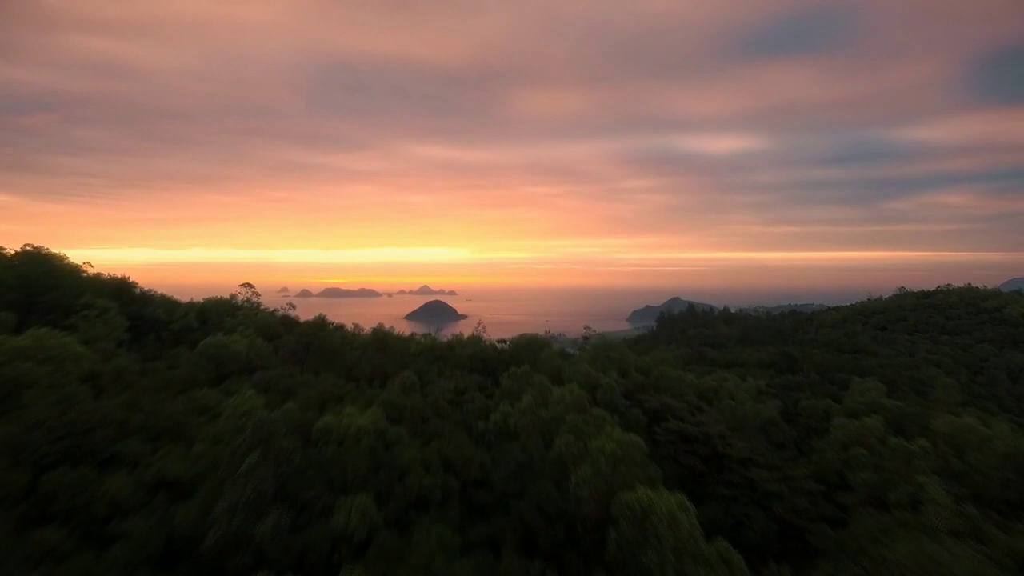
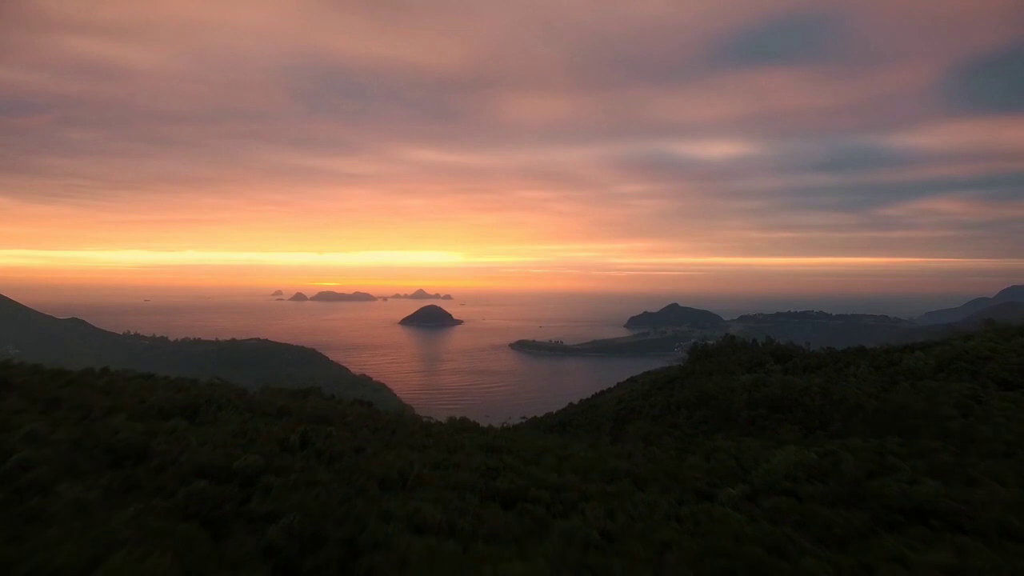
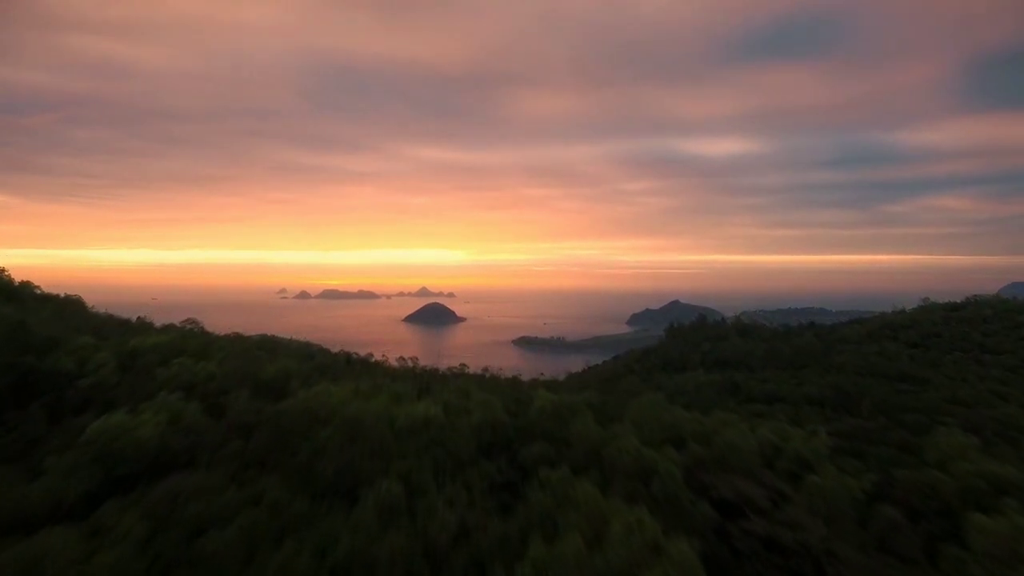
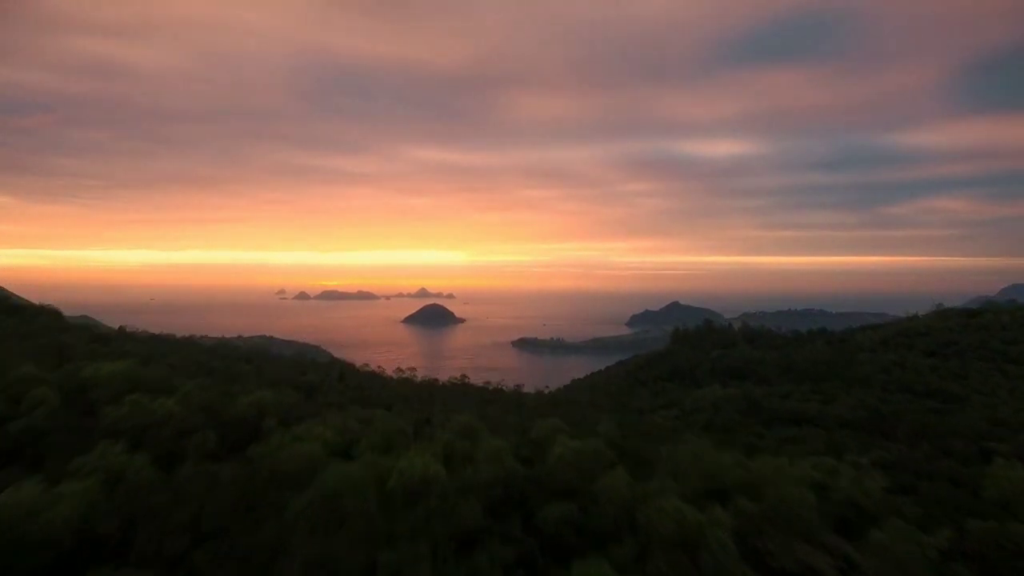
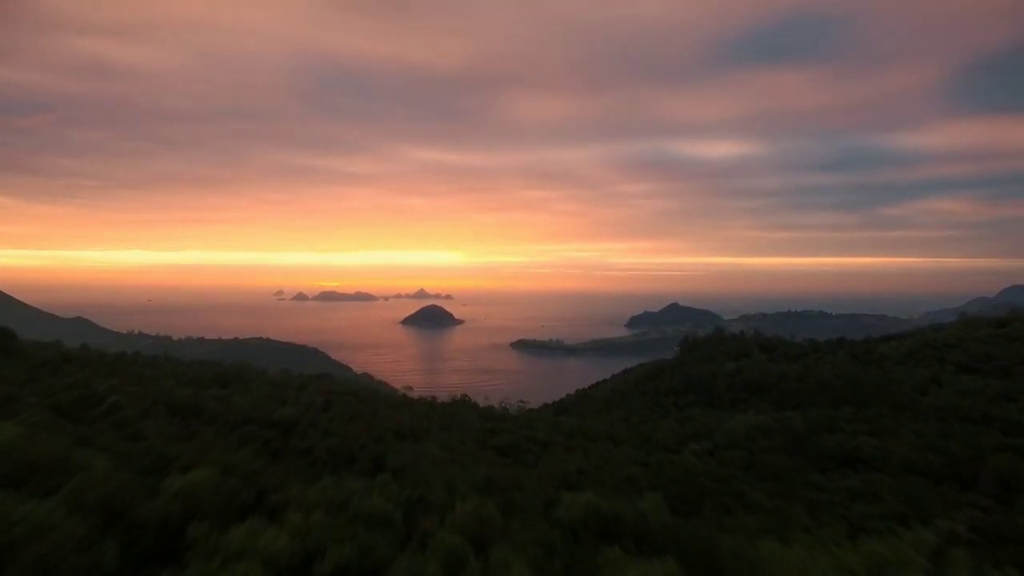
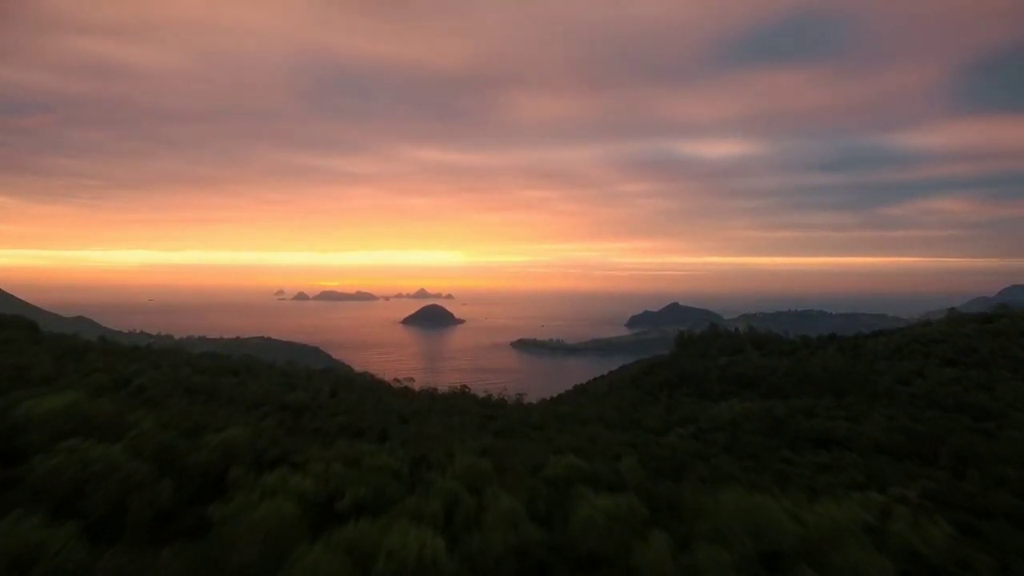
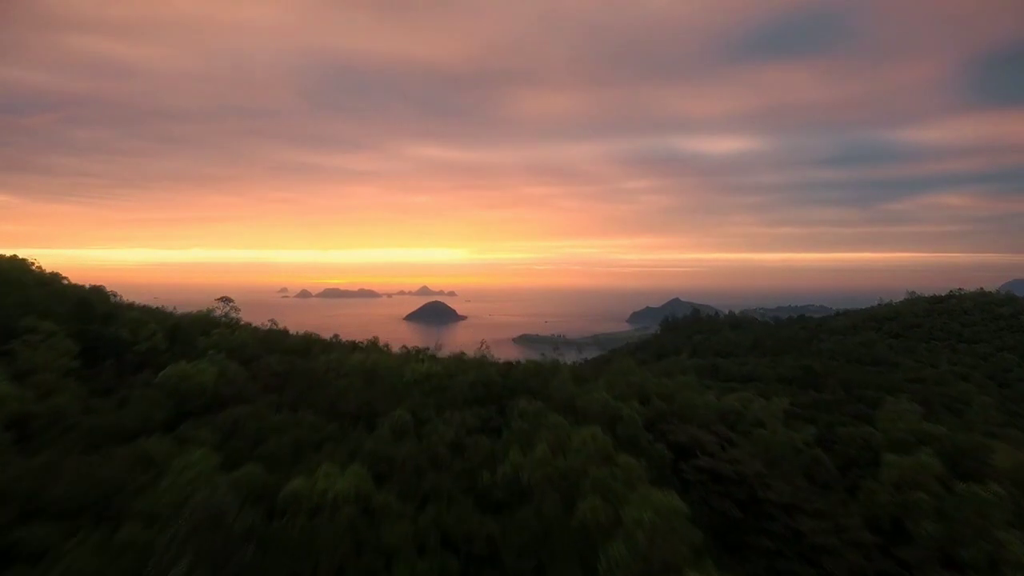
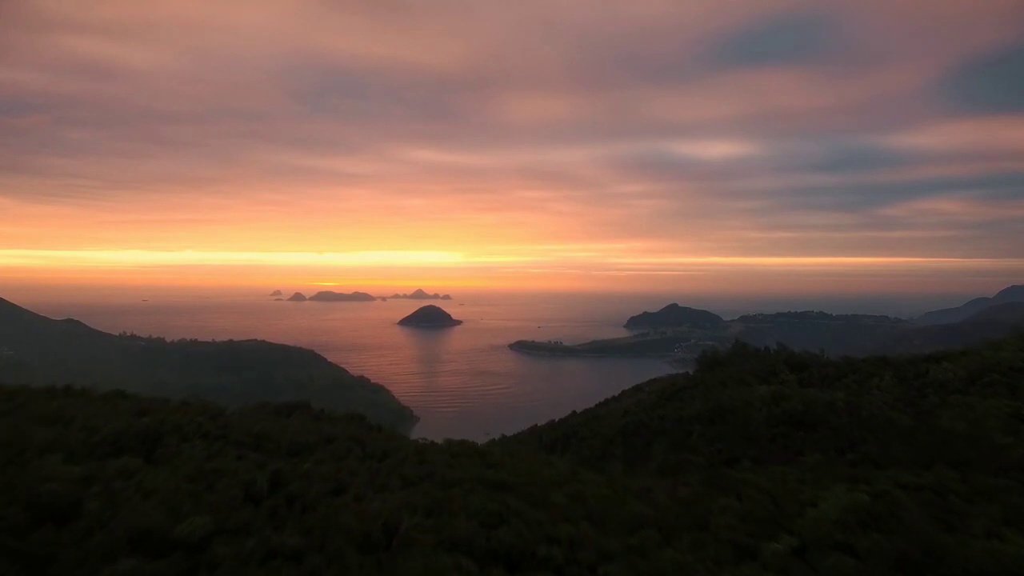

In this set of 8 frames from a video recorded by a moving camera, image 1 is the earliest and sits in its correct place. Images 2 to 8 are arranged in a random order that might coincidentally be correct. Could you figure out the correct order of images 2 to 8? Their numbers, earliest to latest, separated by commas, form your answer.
7, 3, 4, 6, 5, 2, 8
